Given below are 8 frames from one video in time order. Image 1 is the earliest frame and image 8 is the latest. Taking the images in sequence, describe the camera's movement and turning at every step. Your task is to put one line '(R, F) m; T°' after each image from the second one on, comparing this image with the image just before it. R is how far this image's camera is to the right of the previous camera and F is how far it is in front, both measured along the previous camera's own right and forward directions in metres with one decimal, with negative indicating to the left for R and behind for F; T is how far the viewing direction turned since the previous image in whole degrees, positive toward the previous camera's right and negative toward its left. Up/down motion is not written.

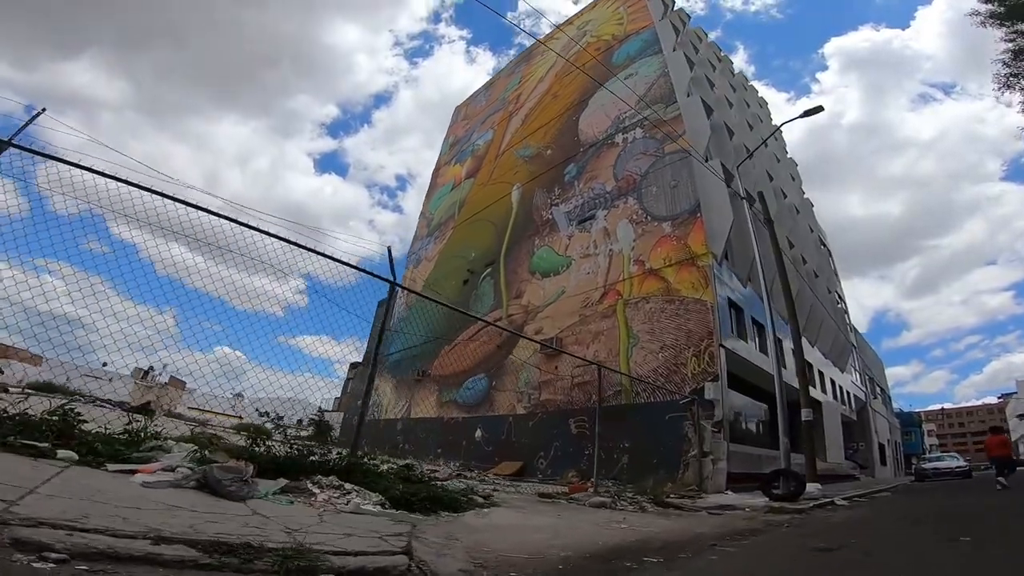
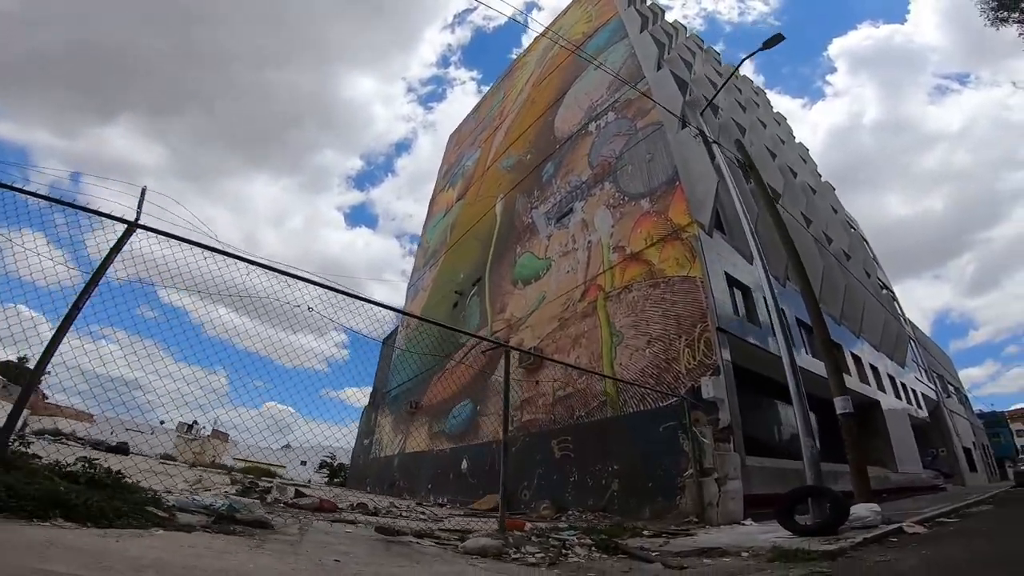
(+1.7, +2.2) m; -4°
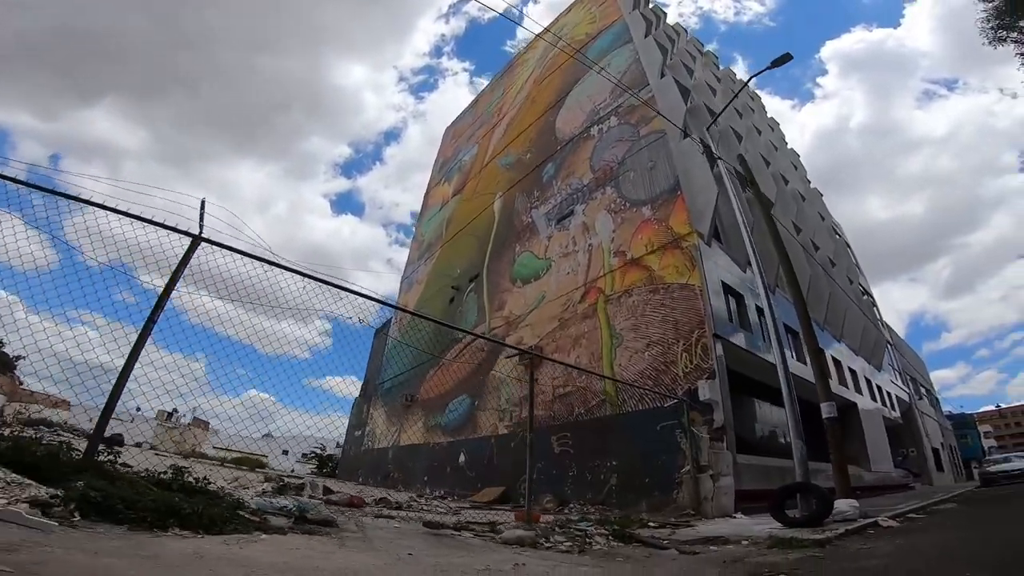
(-0.5, -0.4) m; +2°
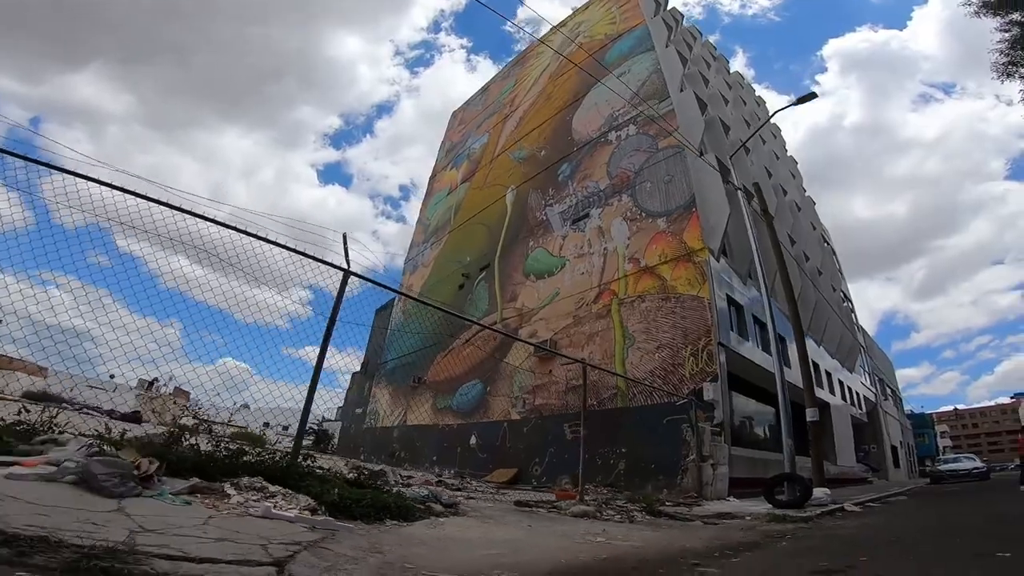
(-1.0, -1.2) m; +2°
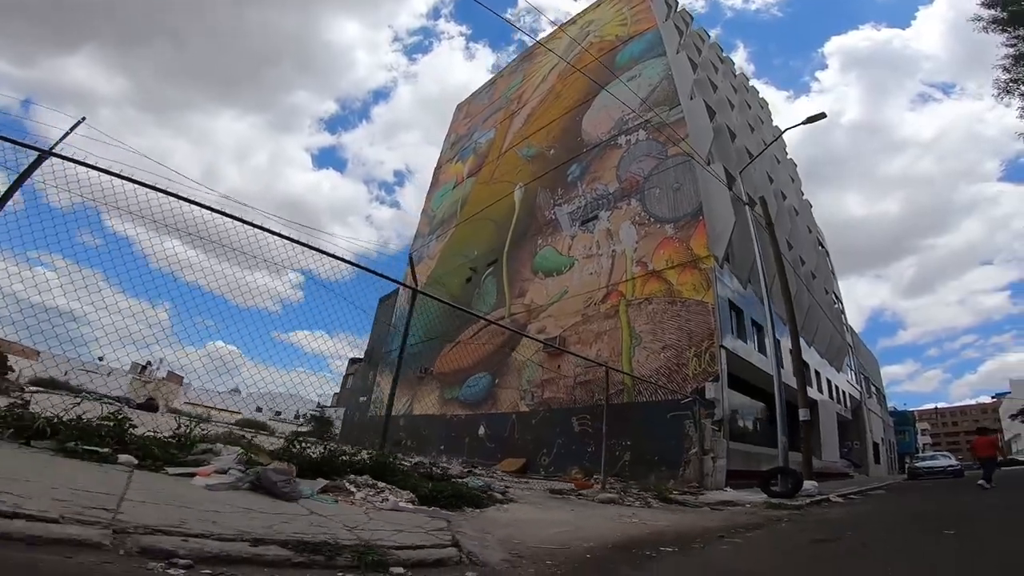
(-0.6, -0.7) m; +1°
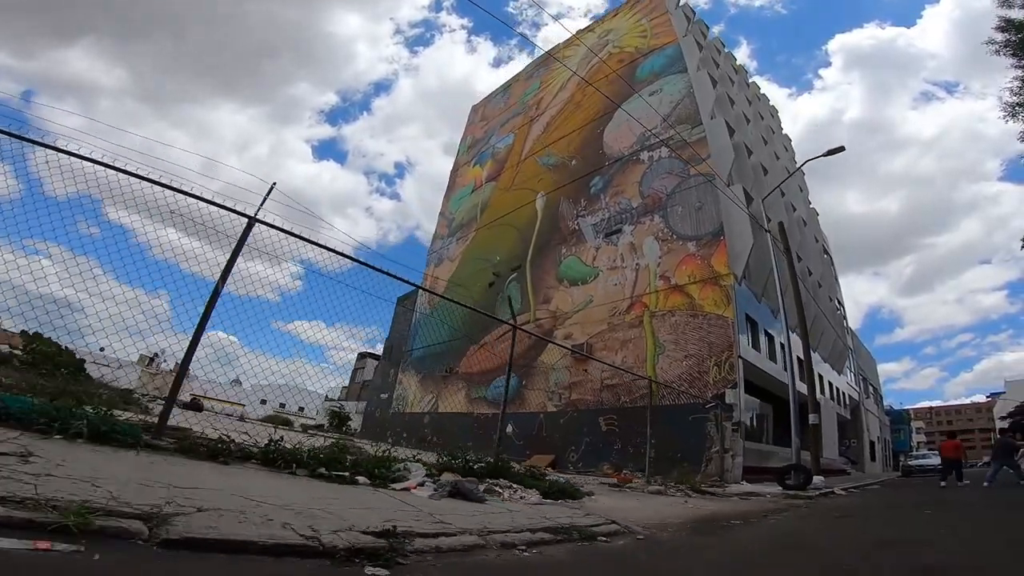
(-1.0, -1.3) m; 0°
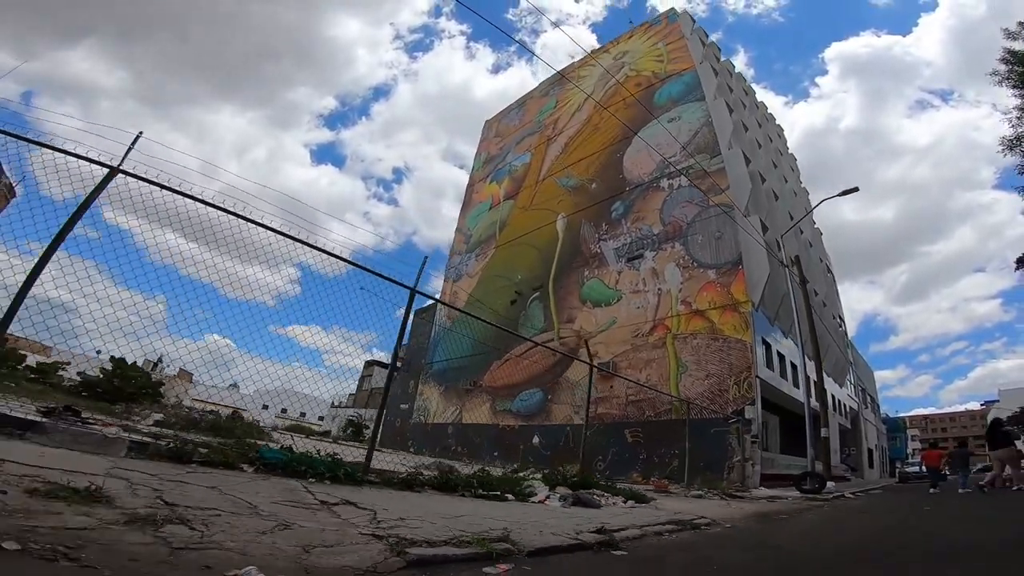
(-1.2, -1.4) m; 0°
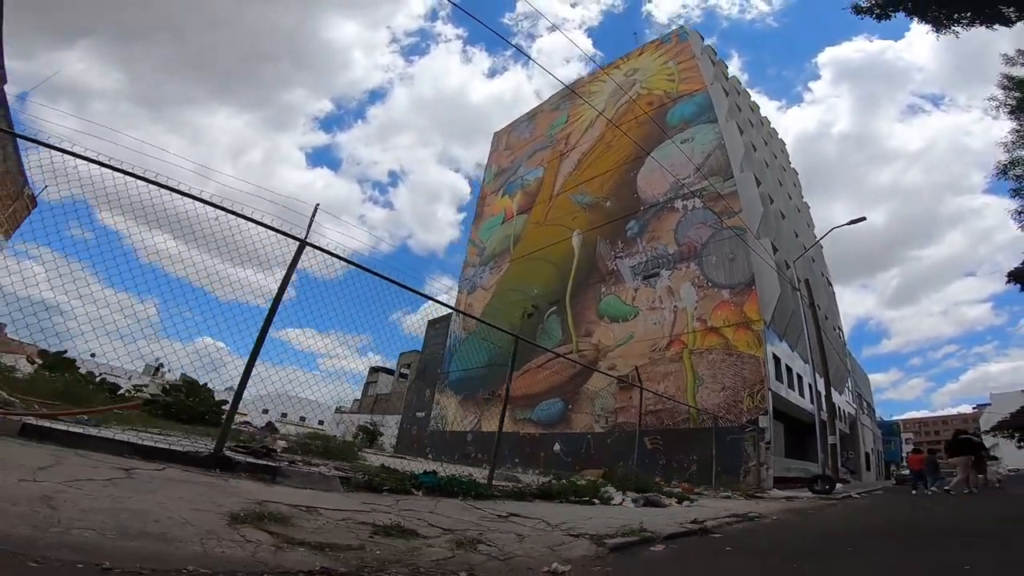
(-1.2, -1.4) m; +1°
